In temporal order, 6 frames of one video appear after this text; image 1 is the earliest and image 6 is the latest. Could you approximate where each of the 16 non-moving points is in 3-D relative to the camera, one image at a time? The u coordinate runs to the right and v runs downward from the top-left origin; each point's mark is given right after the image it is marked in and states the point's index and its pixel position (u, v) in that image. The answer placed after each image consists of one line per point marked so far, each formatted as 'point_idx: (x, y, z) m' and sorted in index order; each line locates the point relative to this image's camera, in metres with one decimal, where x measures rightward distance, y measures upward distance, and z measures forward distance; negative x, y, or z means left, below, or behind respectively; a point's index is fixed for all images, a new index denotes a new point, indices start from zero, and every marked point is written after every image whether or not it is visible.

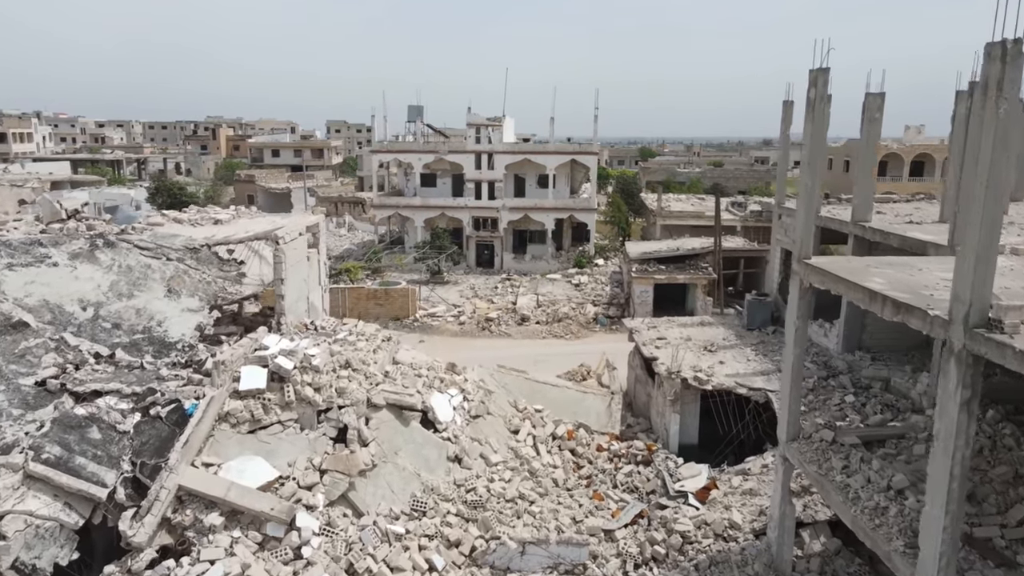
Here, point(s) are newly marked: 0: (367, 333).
0: (-2.2, -0.7, +14.6) m
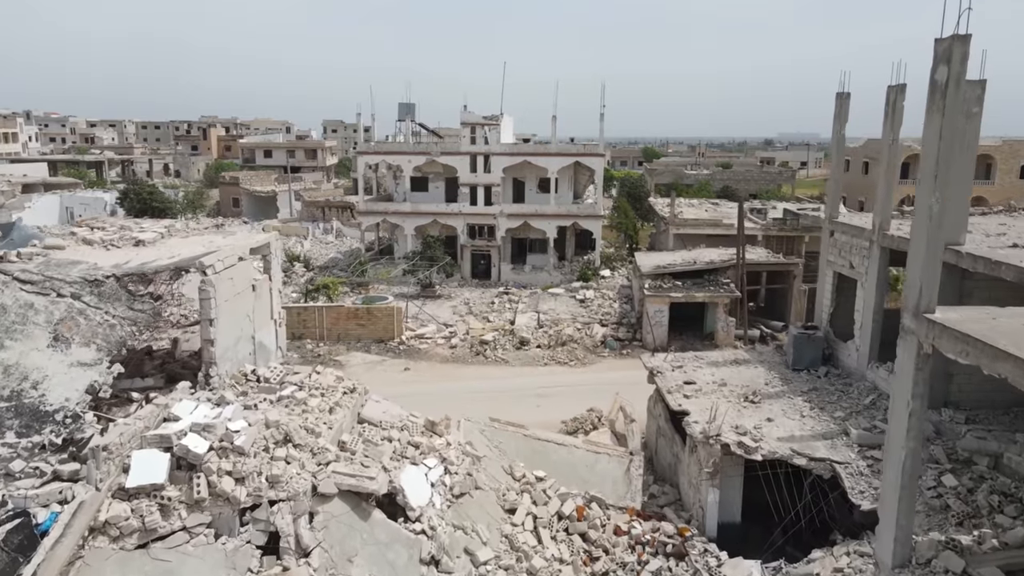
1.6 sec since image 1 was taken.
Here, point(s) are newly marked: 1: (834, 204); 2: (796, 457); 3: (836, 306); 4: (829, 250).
0: (-2.3, -1.2, +11.6) m
1: (+4.9, +1.3, +14.5) m
2: (+3.2, -1.9, +10.7) m
3: (+5.0, -0.3, +14.5) m
4: (+4.9, +0.6, +14.4) m
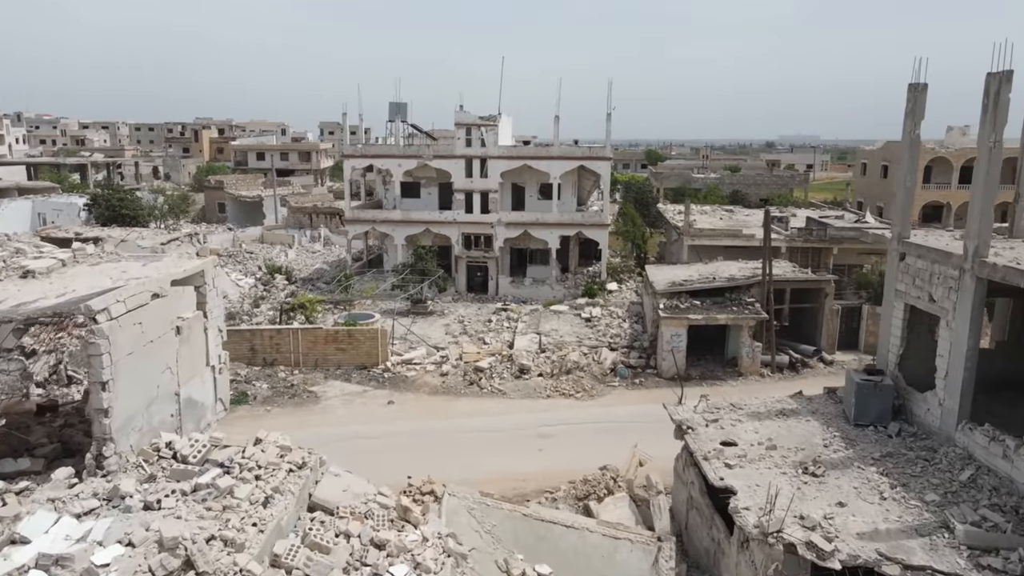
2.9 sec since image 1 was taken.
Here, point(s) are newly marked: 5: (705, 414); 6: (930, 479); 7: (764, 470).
0: (-2.4, -1.6, +8.9) m
1: (+4.9, +0.8, +11.8) m
2: (+3.2, -2.4, +8.0) m
3: (+5.0, -0.7, +11.8) m
4: (+4.8, +0.1, +11.8) m
5: (+2.5, -1.6, +12.0) m
6: (+4.3, -2.0, +9.7) m
7: (+2.7, -1.9, +10.1) m
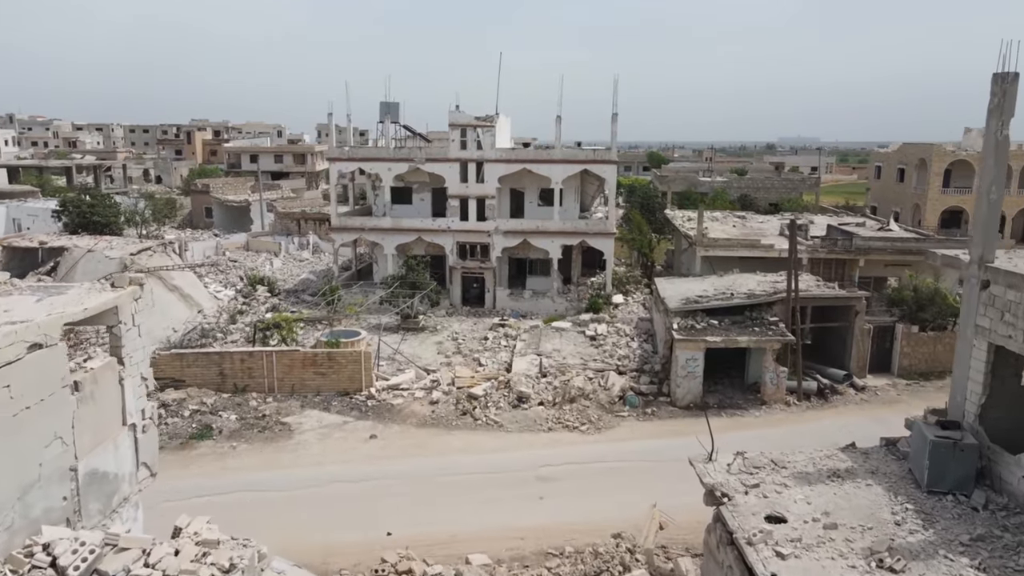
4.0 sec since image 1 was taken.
0: (-2.4, -2.0, +6.7) m
1: (+4.9, +0.5, +9.7) m
2: (+3.1, -2.7, +5.8) m
3: (+4.9, -1.1, +9.7) m
4: (+4.8, -0.2, +9.6) m
5: (+2.4, -2.0, +9.9) m
6: (+4.2, -2.3, +7.5) m
7: (+2.7, -2.3, +7.9) m
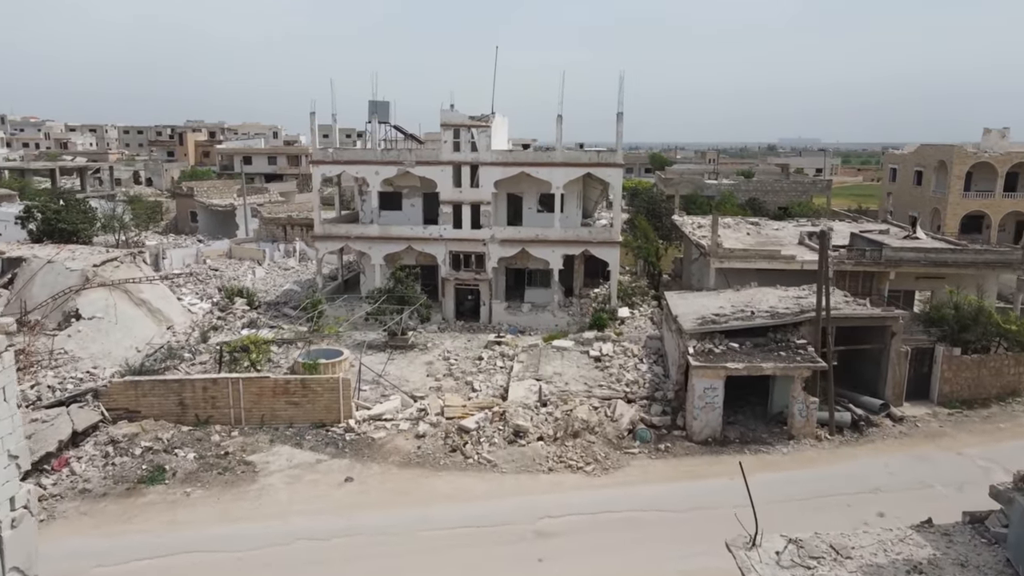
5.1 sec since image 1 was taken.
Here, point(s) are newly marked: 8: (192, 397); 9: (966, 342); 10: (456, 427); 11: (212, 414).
0: (-2.5, -2.3, +4.6) m
1: (+4.8, +0.1, +7.5) m
2: (+3.1, -3.1, +3.7) m
3: (+4.8, -1.5, +7.5) m
4: (+4.7, -0.6, +7.4) m
5: (+2.3, -2.3, +7.7) m
6: (+4.2, -2.7, +5.4) m
7: (+2.6, -2.6, +5.8) m
8: (-6.0, -2.0, +17.6) m
9: (+9.3, -1.1, +19.2) m
10: (-1.0, -2.6, +17.5) m
11: (-5.6, -2.4, +17.7) m
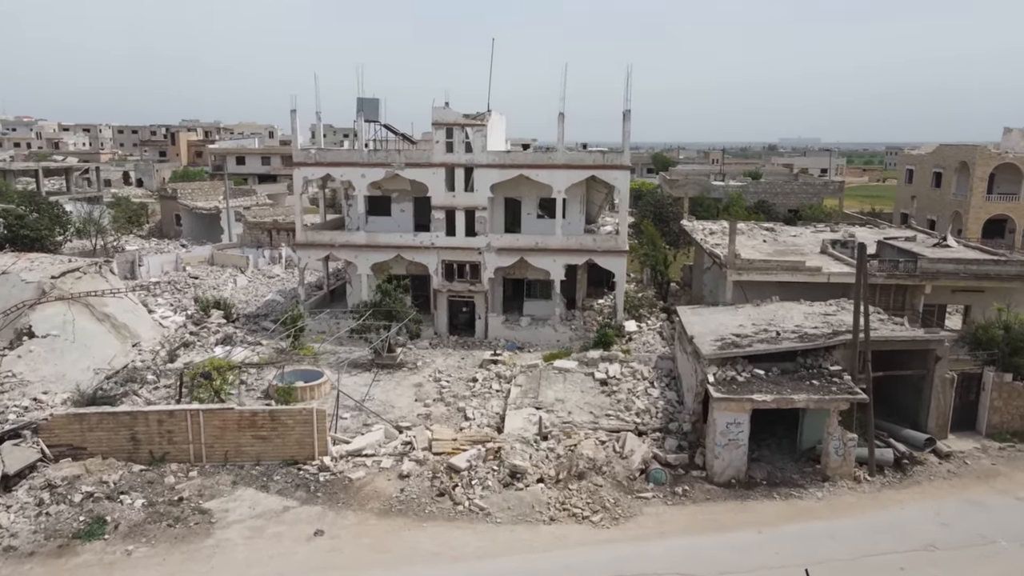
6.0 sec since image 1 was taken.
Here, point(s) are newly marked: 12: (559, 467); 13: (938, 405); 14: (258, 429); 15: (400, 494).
0: (-2.5, -2.6, +2.5) m
1: (+4.7, -0.2, +5.5) m
2: (+3.0, -3.4, +1.6) m
3: (+4.8, -1.8, +5.4) m
4: (+4.6, -0.9, +5.4) m
5: (+2.3, -2.6, +5.6) m
6: (+4.1, -3.0, +3.3) m
7: (+2.5, -3.0, +3.7) m
8: (-6.0, -2.4, +15.5) m
9: (+9.2, -1.4, +17.1) m
10: (-1.1, -2.9, +15.4) m
11: (-5.7, -2.7, +15.6) m
12: (+0.8, -2.9, +15.1) m
13: (+7.5, -2.0, +16.5) m
14: (-4.2, -2.3, +15.7) m
15: (-1.7, -3.2, +14.7) m
